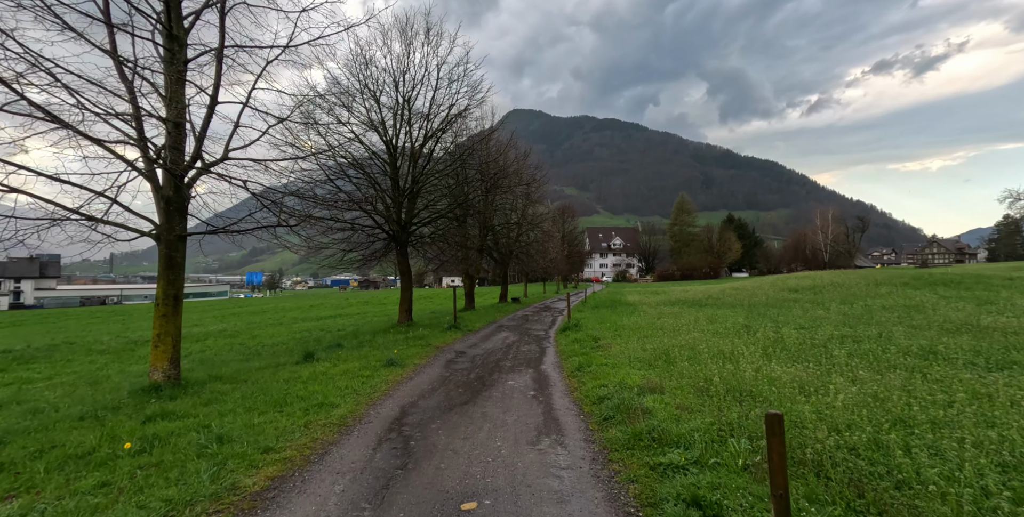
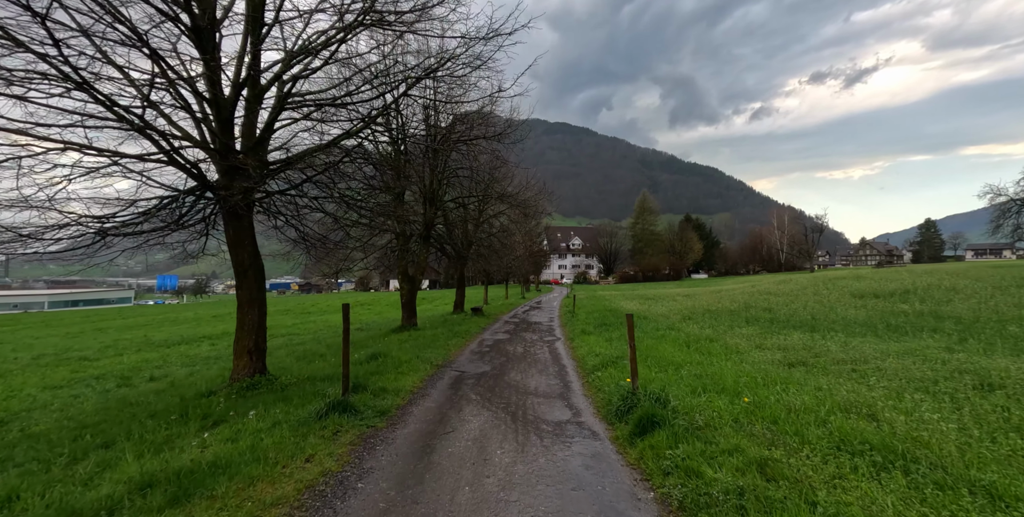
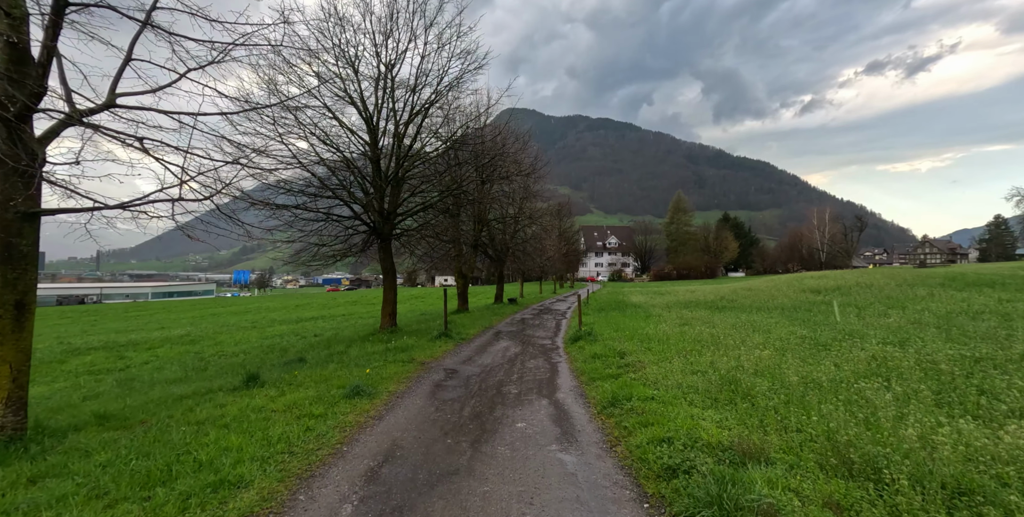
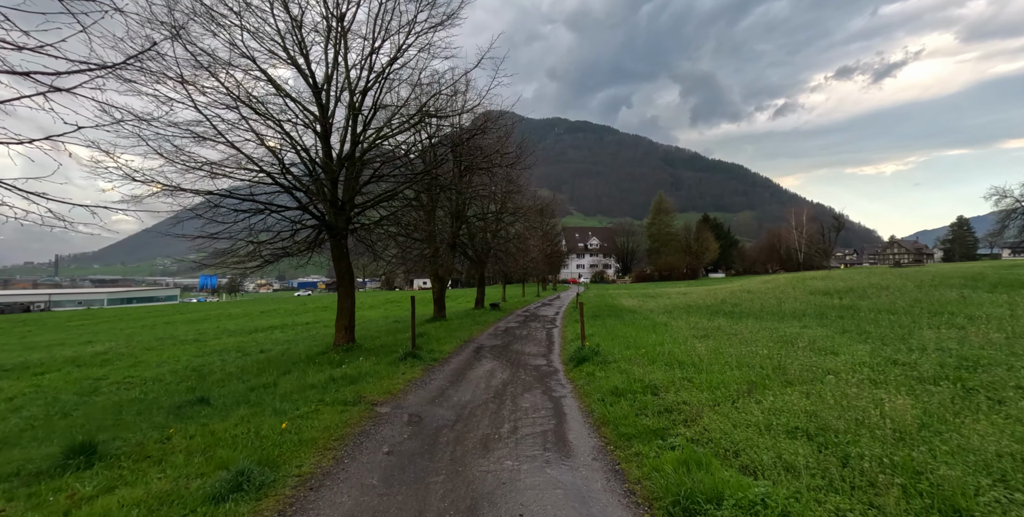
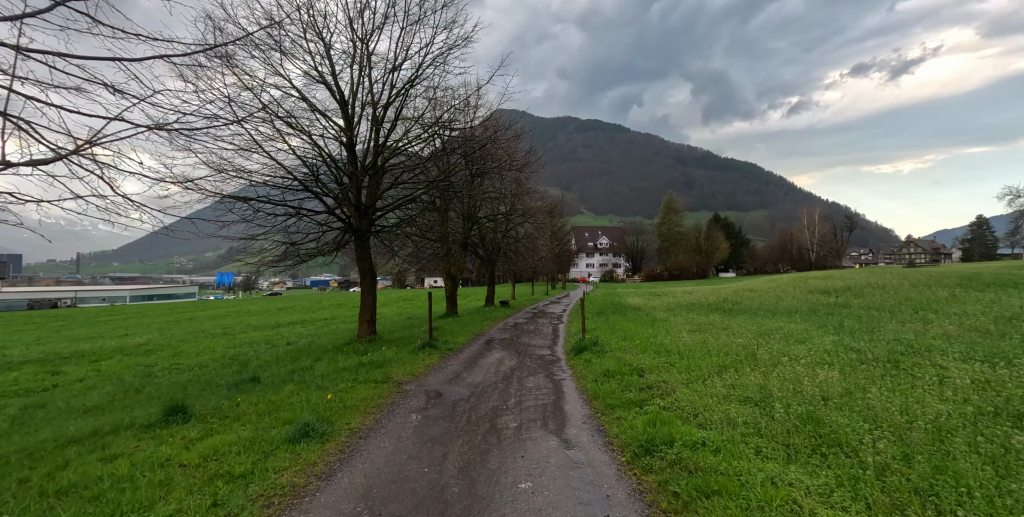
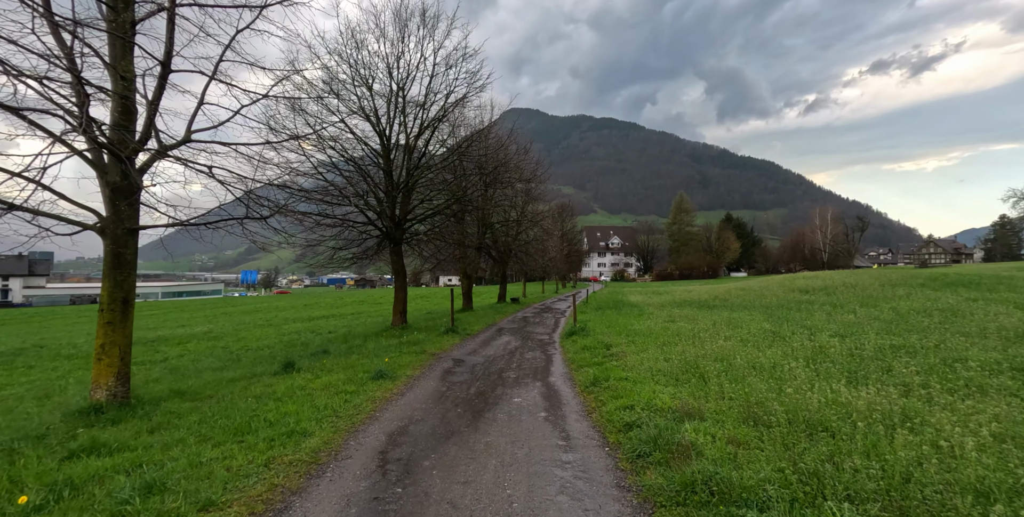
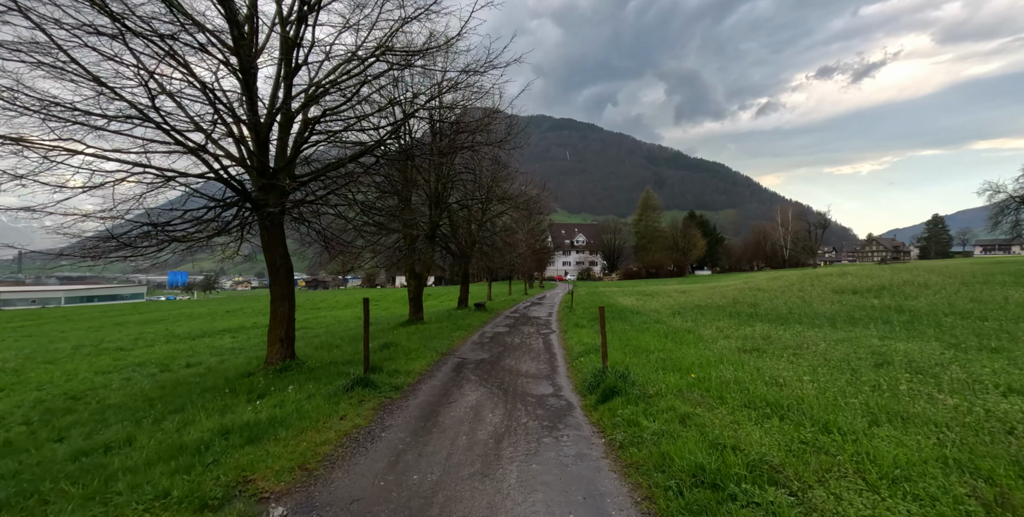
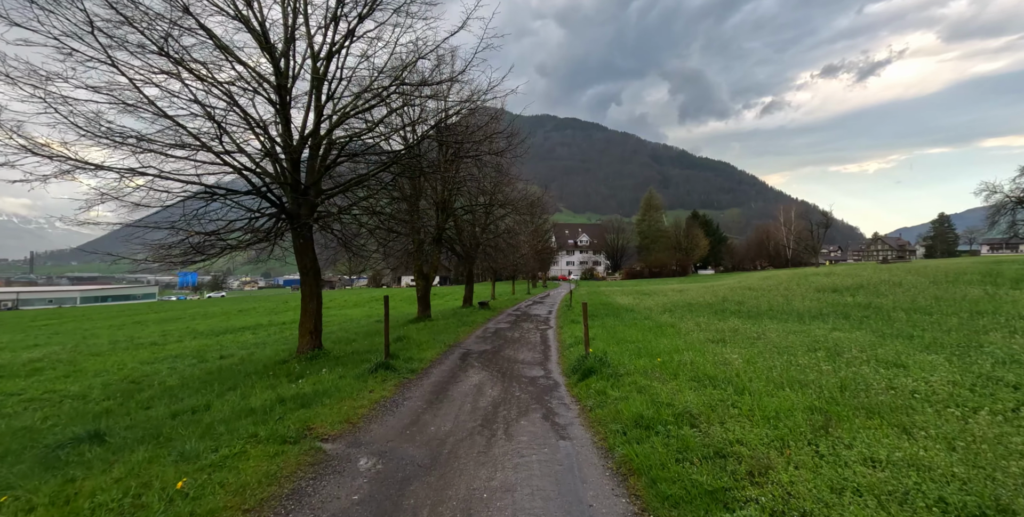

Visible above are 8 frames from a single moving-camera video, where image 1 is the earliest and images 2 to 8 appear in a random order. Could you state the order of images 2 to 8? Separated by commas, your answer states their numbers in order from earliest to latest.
6, 3, 5, 4, 8, 7, 2
